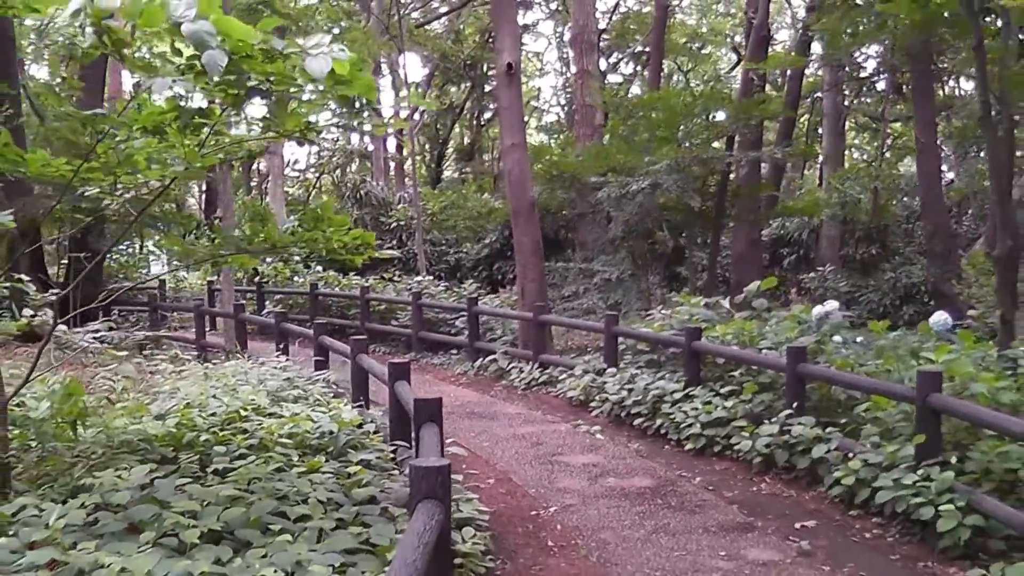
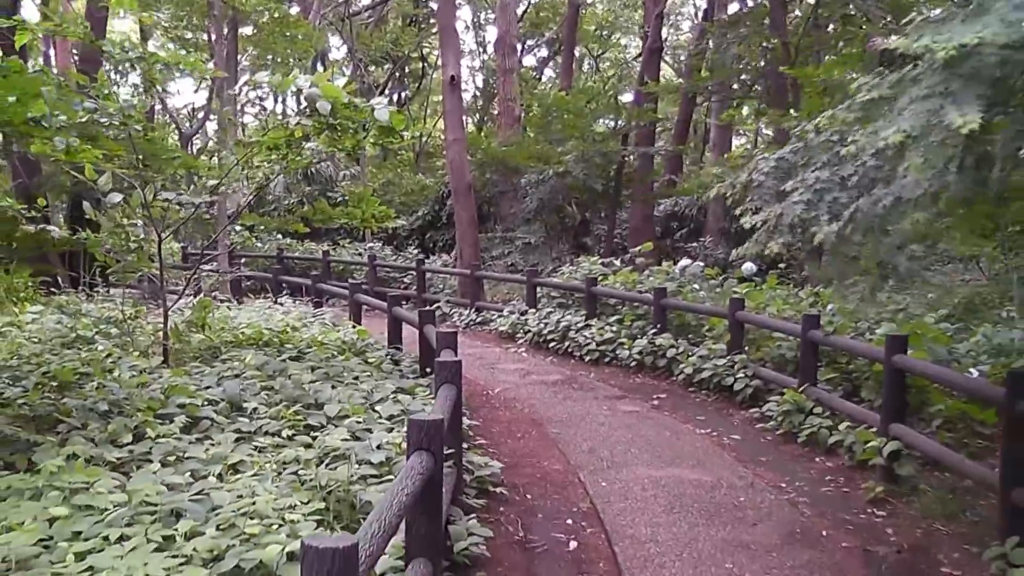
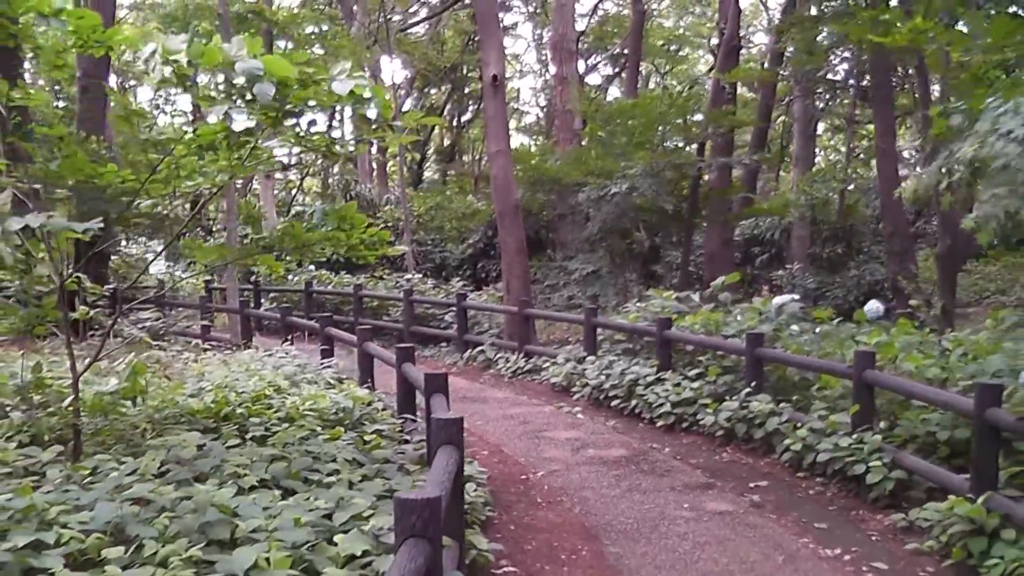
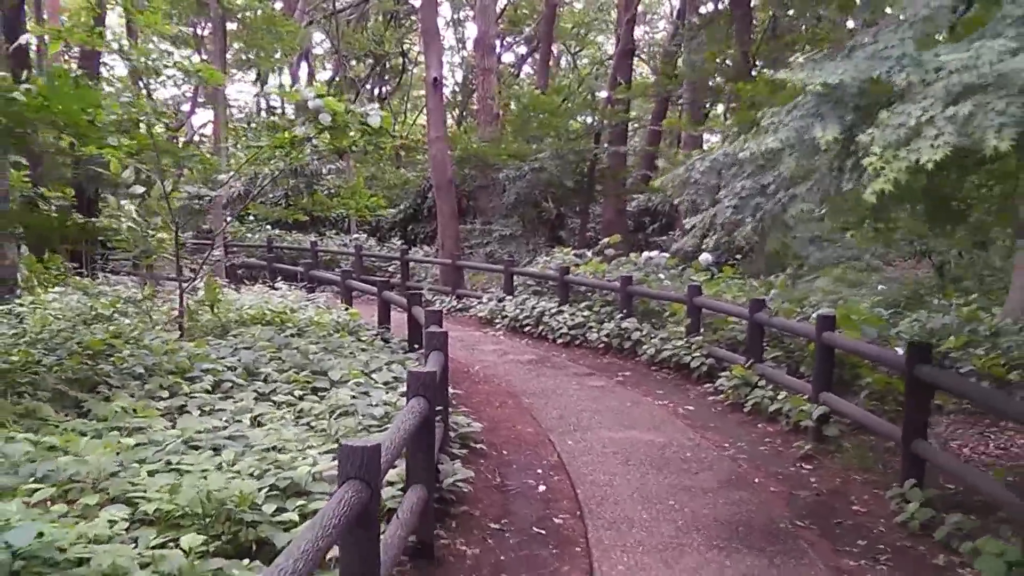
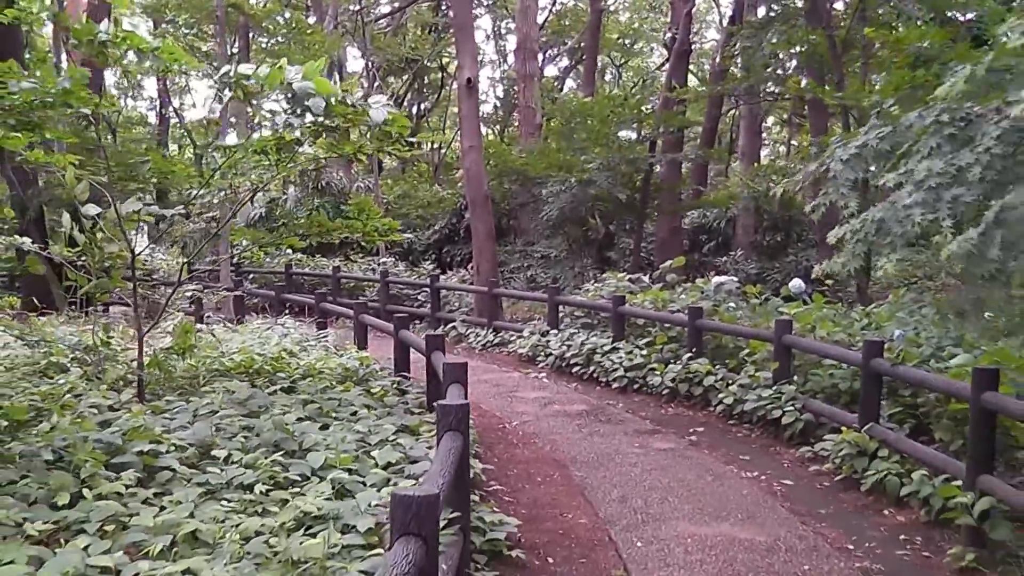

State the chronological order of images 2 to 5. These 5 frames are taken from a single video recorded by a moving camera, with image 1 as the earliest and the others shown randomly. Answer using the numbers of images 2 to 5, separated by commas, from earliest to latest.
3, 5, 2, 4
